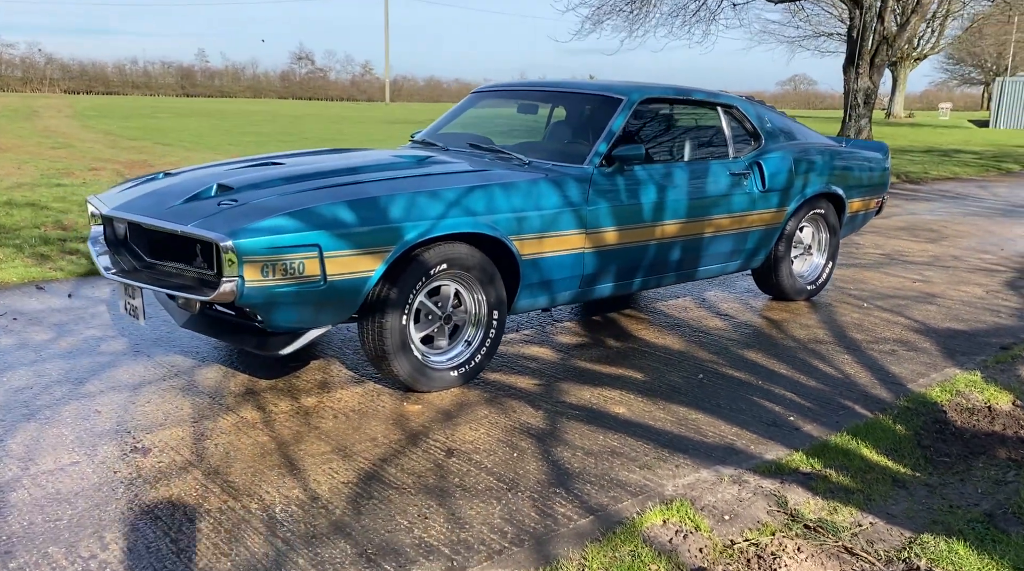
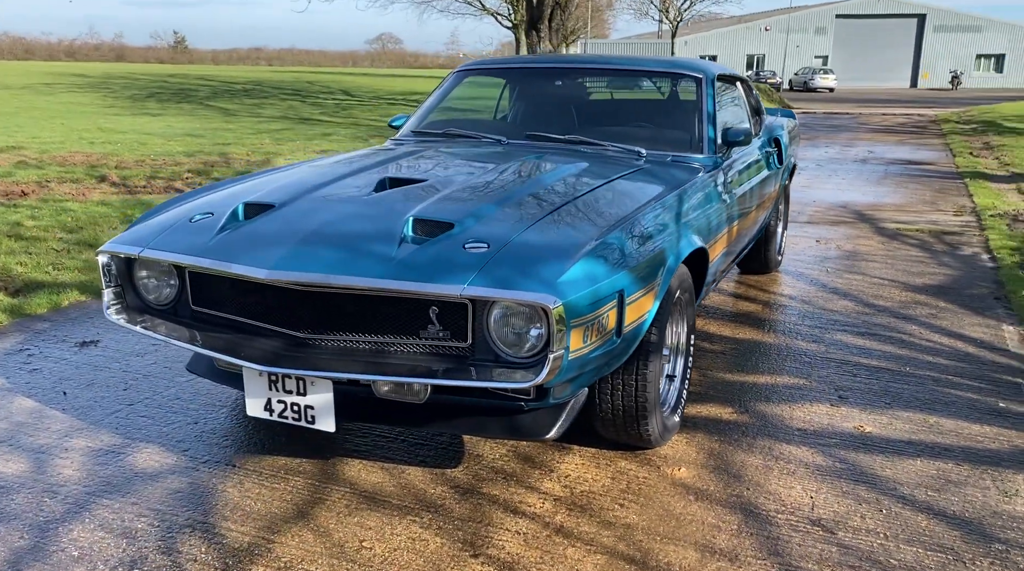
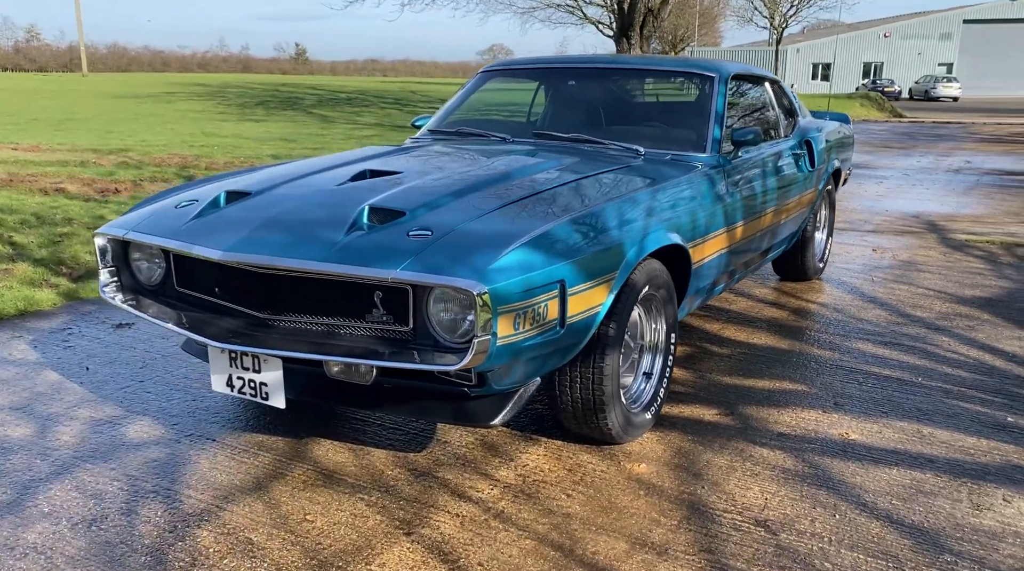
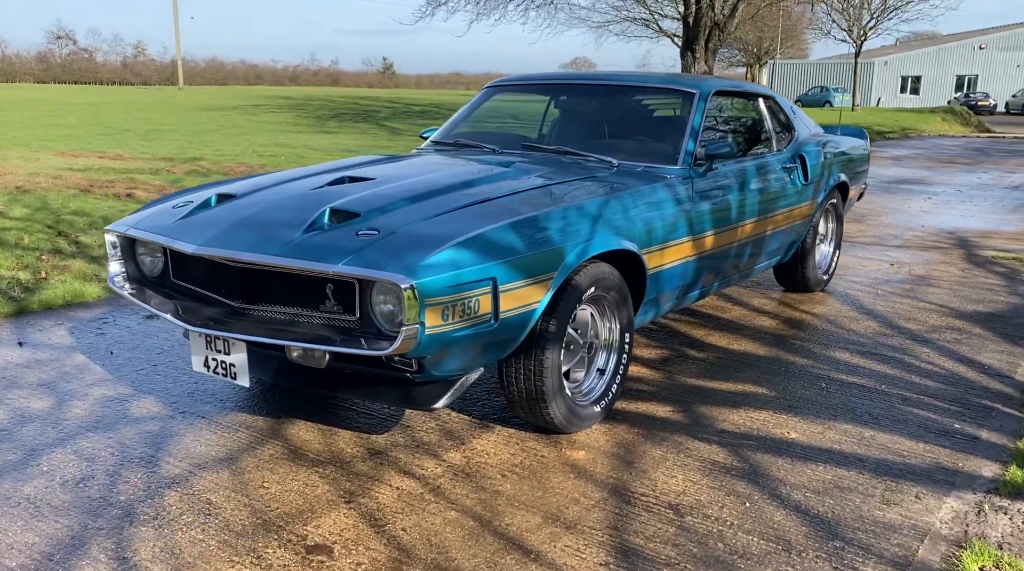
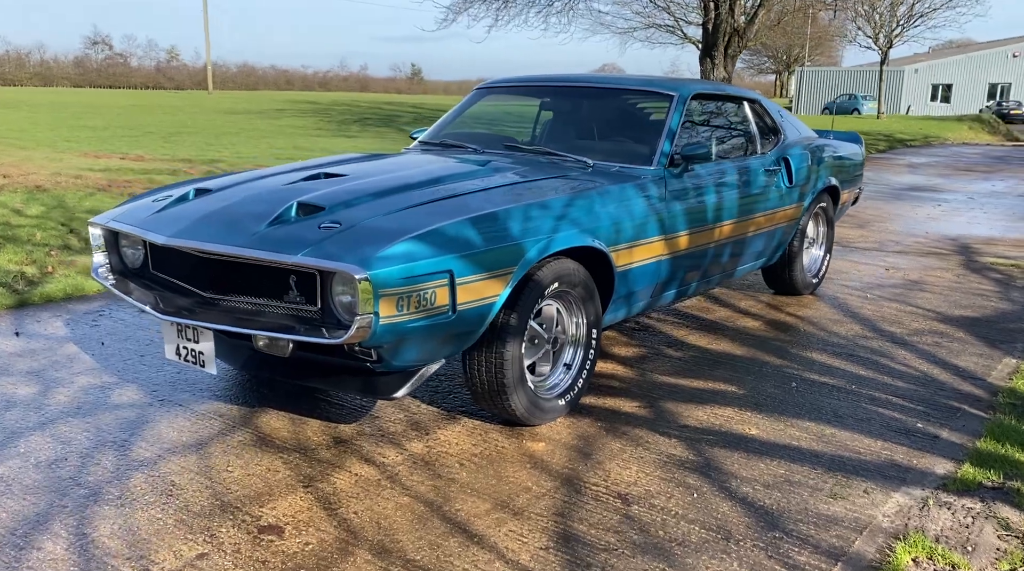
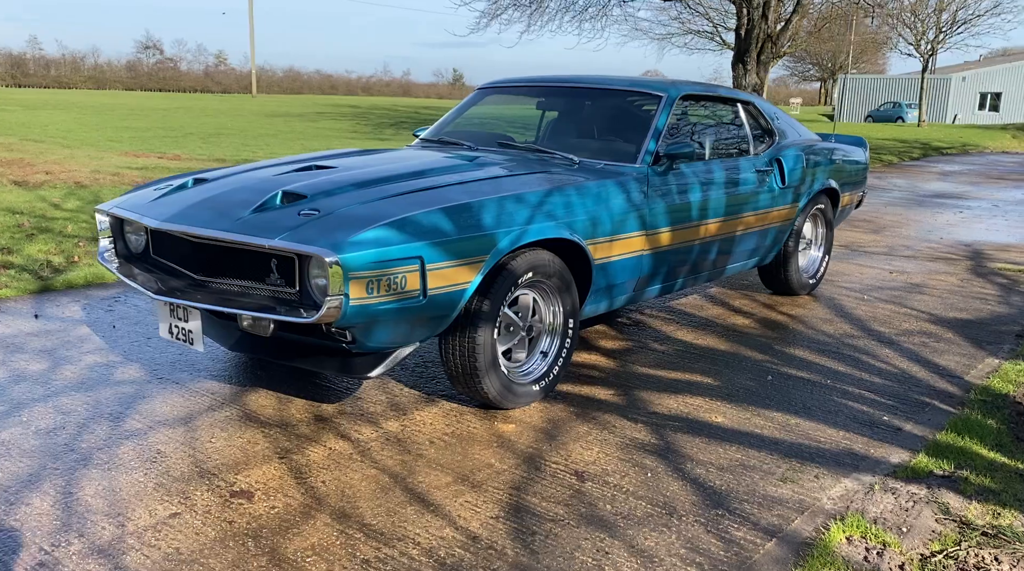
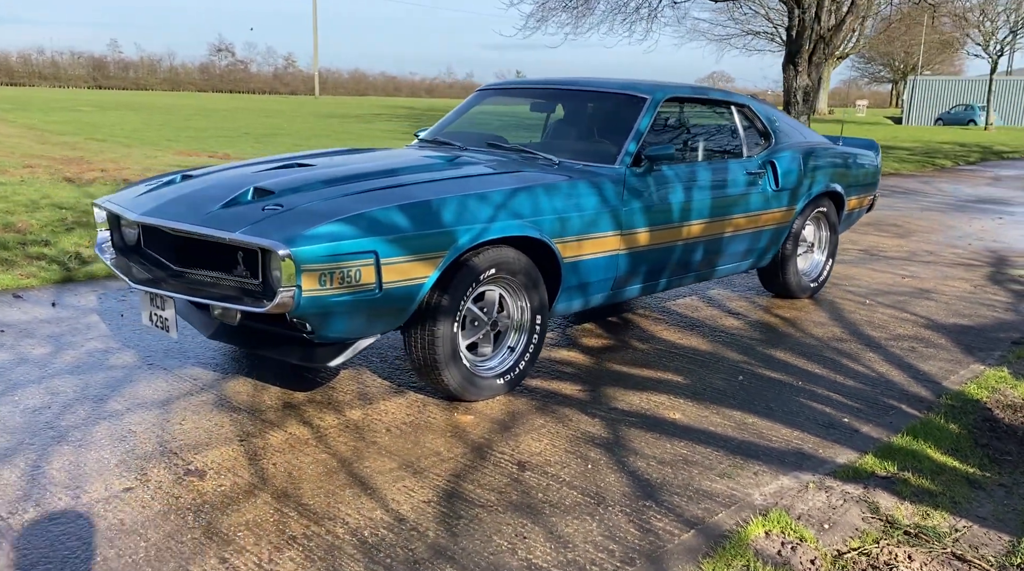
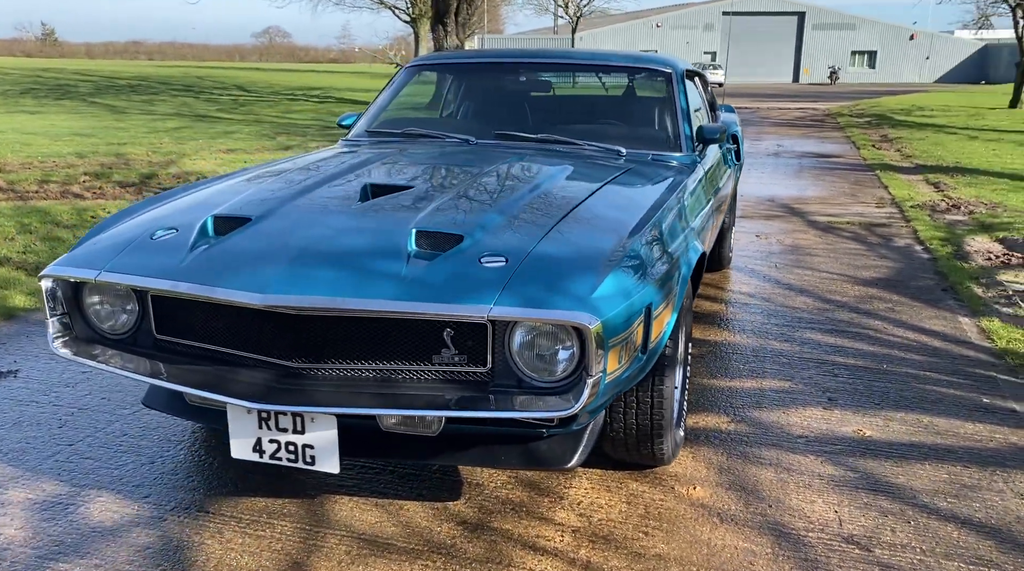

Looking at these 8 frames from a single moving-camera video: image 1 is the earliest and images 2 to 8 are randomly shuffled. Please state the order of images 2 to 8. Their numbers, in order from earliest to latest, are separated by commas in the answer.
7, 6, 5, 4, 3, 2, 8
